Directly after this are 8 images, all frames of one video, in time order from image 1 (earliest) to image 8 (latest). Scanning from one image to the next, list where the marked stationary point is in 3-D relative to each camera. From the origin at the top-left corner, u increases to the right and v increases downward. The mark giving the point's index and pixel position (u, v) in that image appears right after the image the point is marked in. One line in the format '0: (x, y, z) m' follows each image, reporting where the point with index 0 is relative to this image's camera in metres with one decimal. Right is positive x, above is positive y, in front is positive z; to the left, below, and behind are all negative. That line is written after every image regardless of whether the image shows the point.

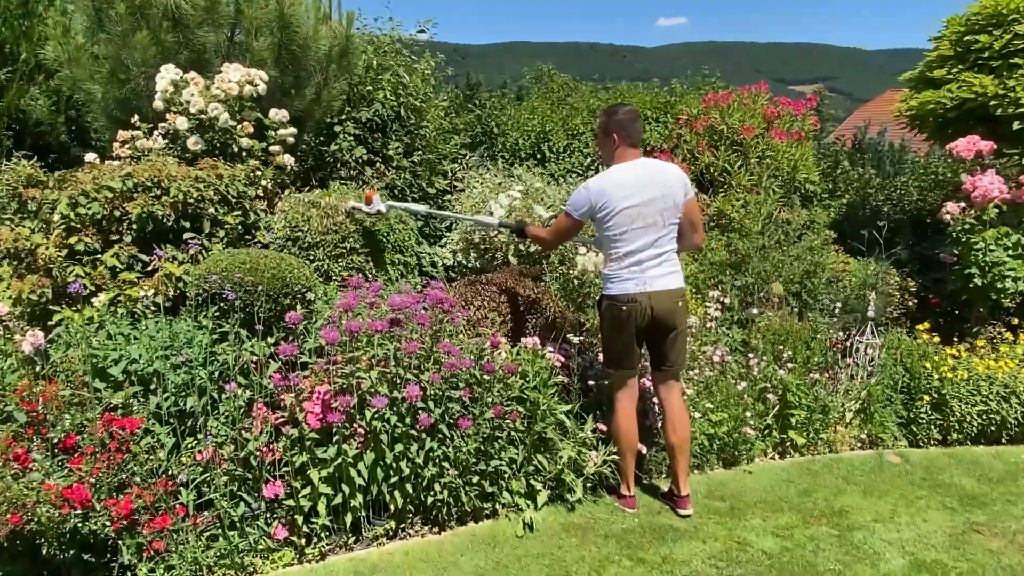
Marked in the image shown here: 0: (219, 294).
0: (-1.5, -0.1, +3.4) m
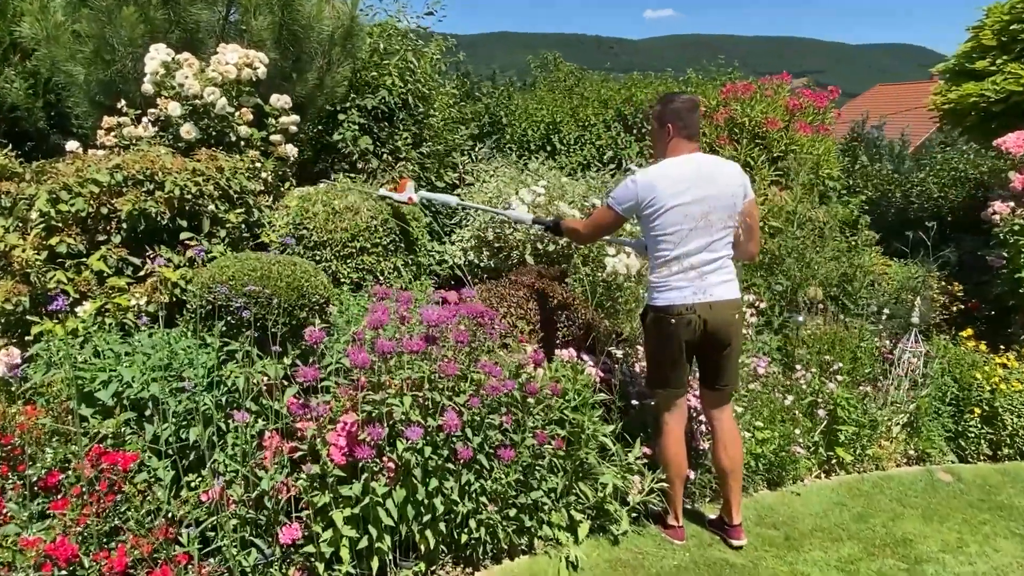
0: (-1.3, -0.1, +3.0) m
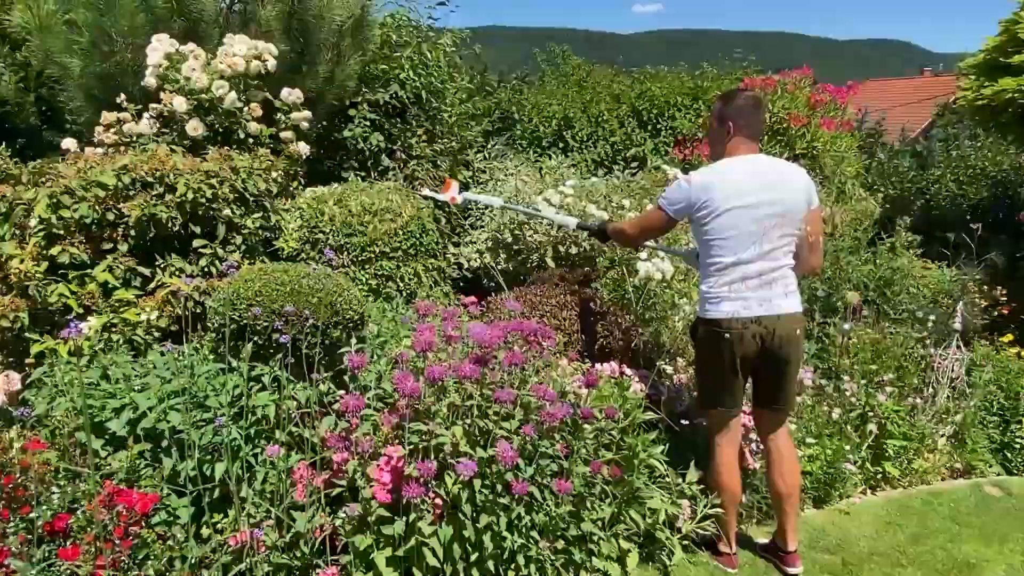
0: (-1.1, -0.2, +2.7) m
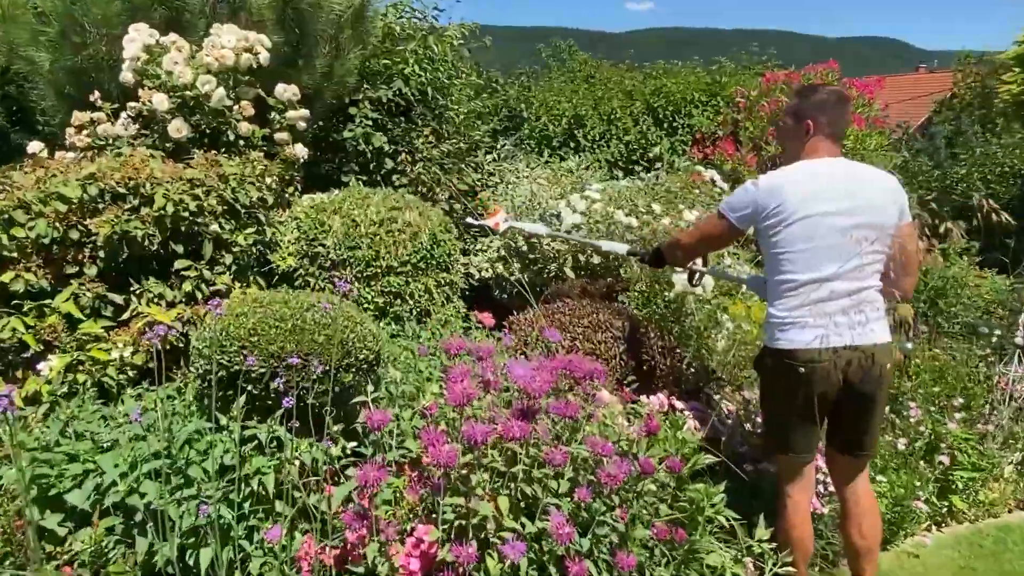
0: (-0.9, -0.3, +2.2) m
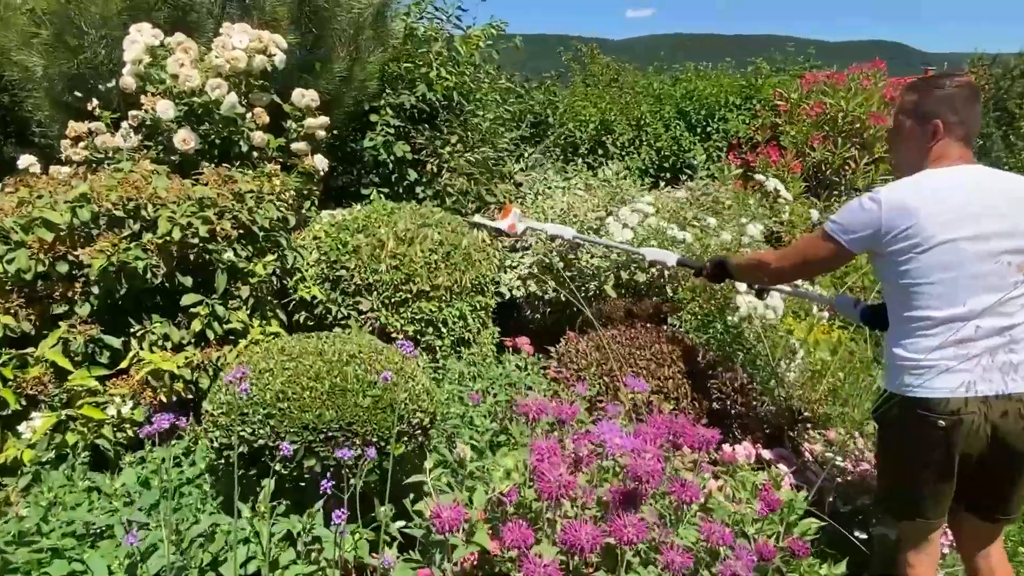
0: (-0.7, -0.4, +1.8) m
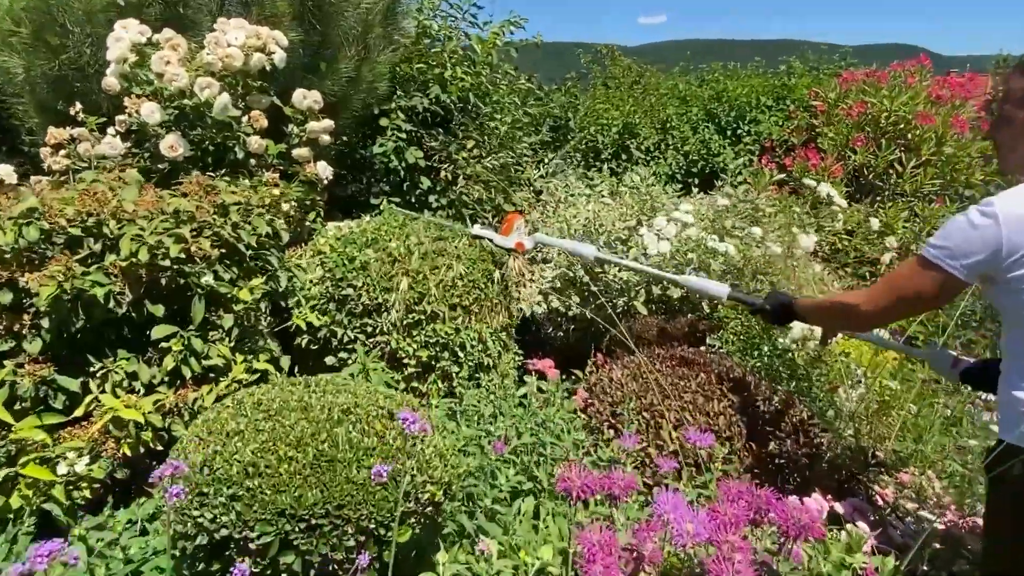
0: (-0.6, -0.5, +1.4) m
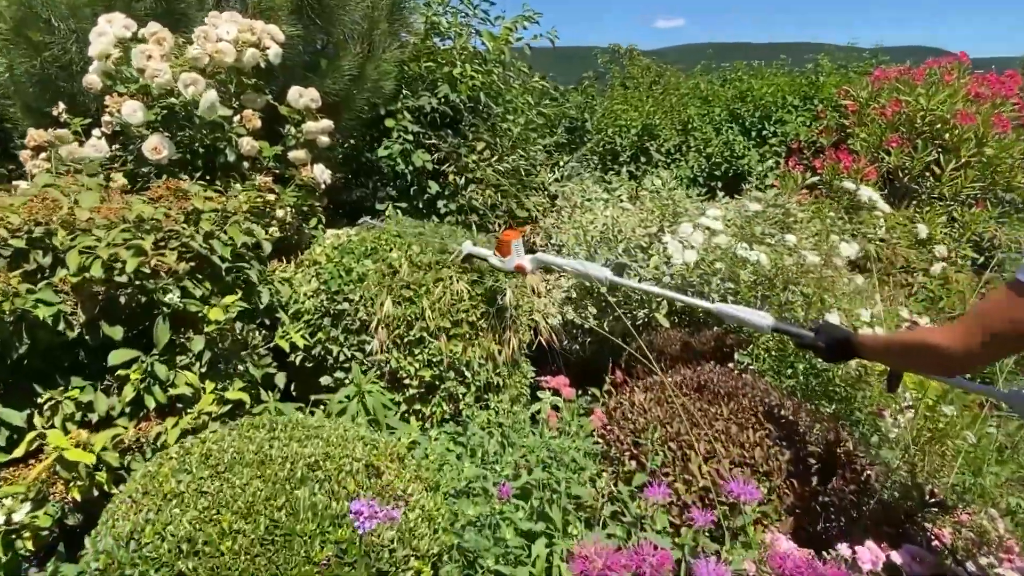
0: (-0.6, -0.5, +1.2) m
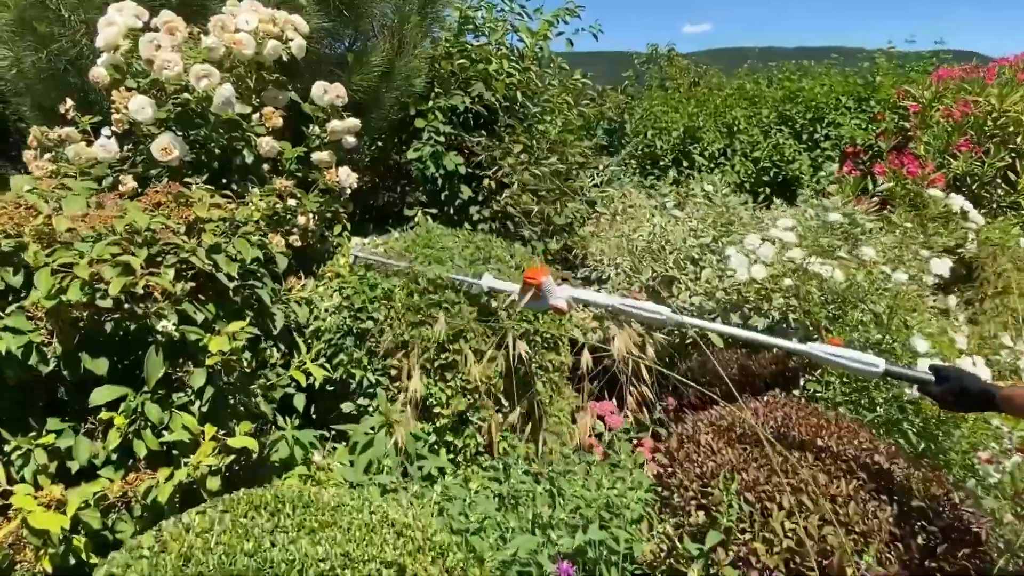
0: (-0.5, -0.6, +0.9) m
